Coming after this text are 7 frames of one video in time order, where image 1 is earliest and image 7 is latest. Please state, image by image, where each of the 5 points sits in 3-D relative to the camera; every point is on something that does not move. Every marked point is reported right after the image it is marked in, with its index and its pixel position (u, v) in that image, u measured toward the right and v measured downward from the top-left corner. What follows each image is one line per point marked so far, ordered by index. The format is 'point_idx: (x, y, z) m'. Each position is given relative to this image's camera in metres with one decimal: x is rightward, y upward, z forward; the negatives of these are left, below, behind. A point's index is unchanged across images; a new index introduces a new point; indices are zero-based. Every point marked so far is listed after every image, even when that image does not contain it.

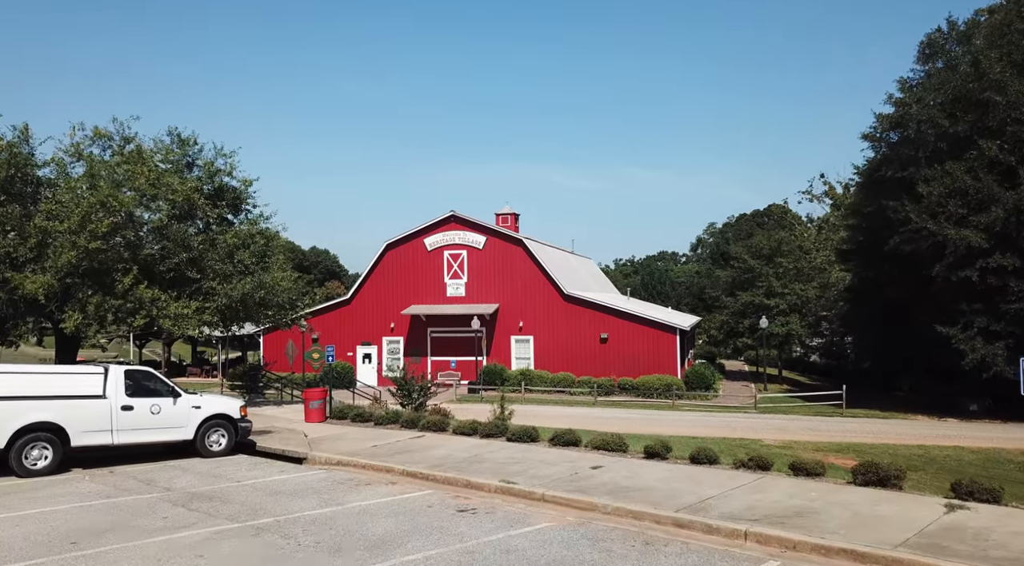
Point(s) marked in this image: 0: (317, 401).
0: (-4.1, -2.5, +16.9) m
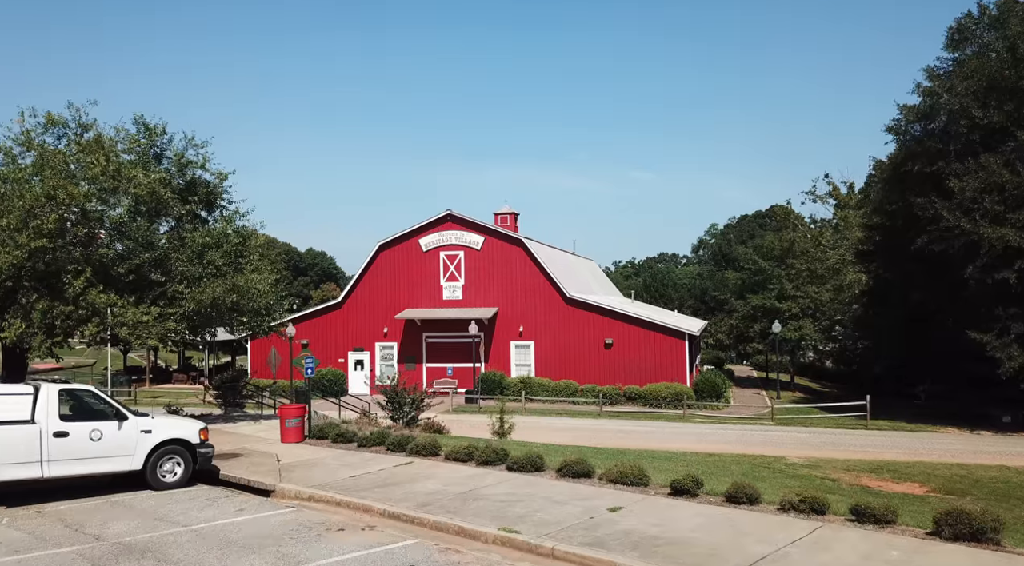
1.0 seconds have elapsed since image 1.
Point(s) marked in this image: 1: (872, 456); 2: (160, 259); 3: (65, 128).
0: (-4.1, -2.6, +15.1) m
1: (+9.0, -4.3, +19.7) m
2: (-7.1, +0.5, +16.0) m
3: (-9.1, +3.1, +16.1) m
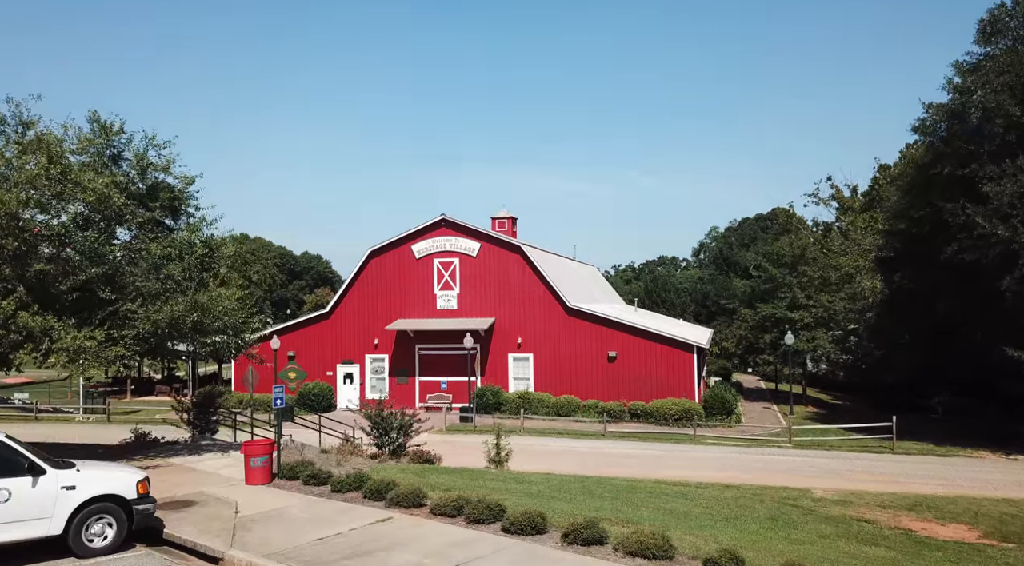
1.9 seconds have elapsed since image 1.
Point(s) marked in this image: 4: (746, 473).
0: (-4.2, -2.9, +13.2) m
1: (+8.9, -4.6, +17.9) m
2: (-7.2, +0.2, +14.2) m
3: (-9.1, +2.8, +14.3) m
4: (+5.8, -4.7, +19.8) m
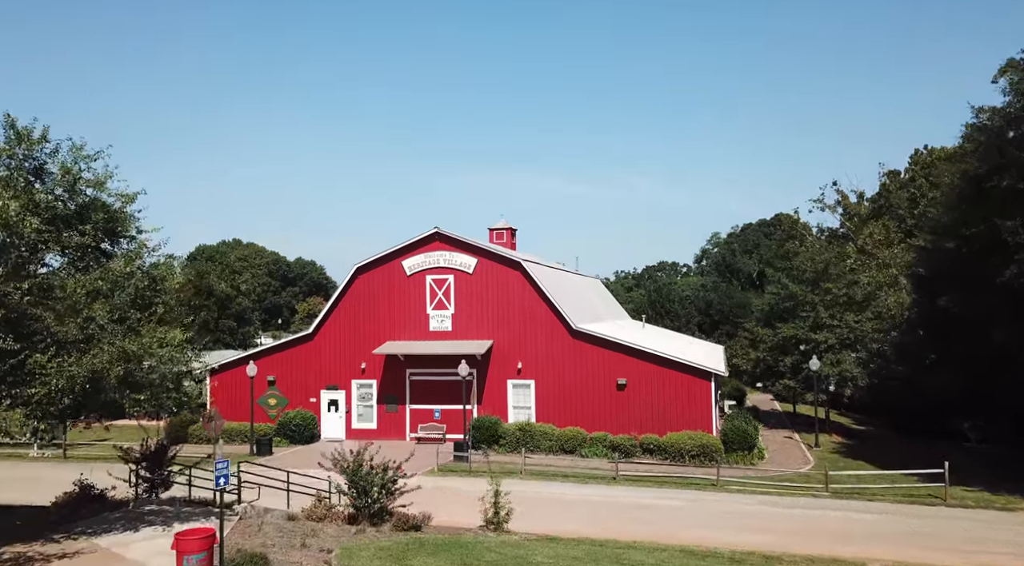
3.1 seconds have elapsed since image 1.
0: (-4.2, -3.6, +10.5) m
1: (+8.9, -5.3, +15.2) m
2: (-7.1, -0.5, +11.4) m
3: (-9.1, +2.2, +11.5) m
4: (+5.8, -5.4, +17.0) m
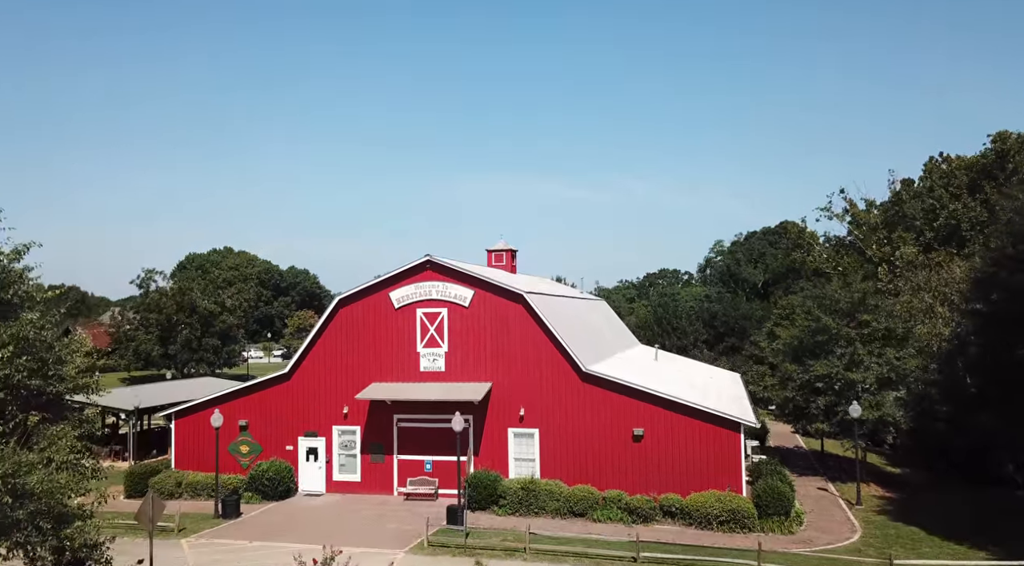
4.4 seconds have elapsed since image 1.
0: (-4.1, -4.7, +7.0) m
1: (+9.0, -6.4, +11.8) m
2: (-7.0, -1.6, +8.0) m
3: (-9.0, +1.1, +8.1) m
4: (+5.9, -6.5, +13.6) m
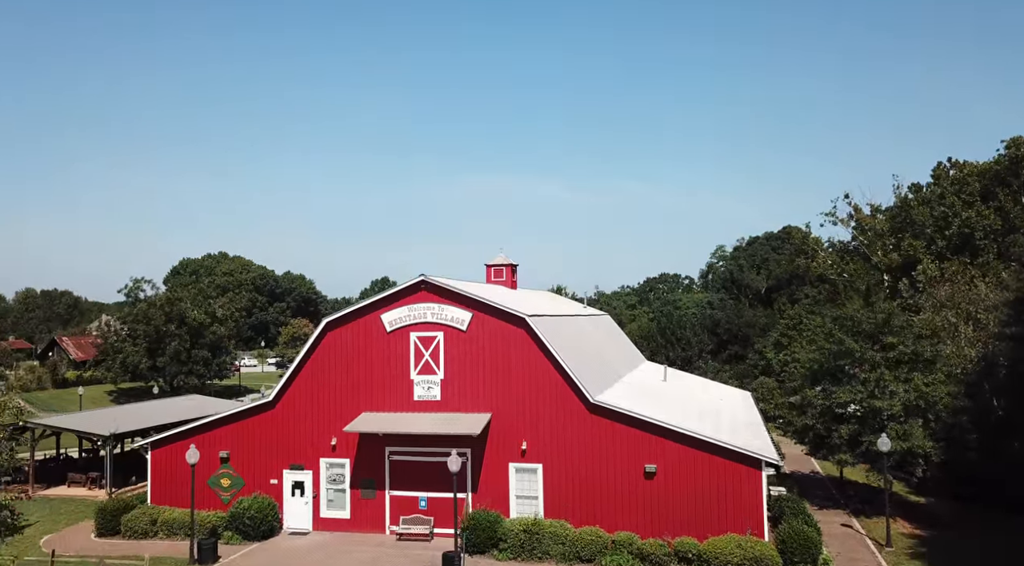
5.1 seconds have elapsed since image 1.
0: (-4.0, -5.3, +5.1) m
1: (+9.1, -7.1, +9.8) m
2: (-7.0, -2.3, +6.0) m
3: (-8.9, +0.4, +6.2) m
4: (+6.0, -7.2, +11.7) m
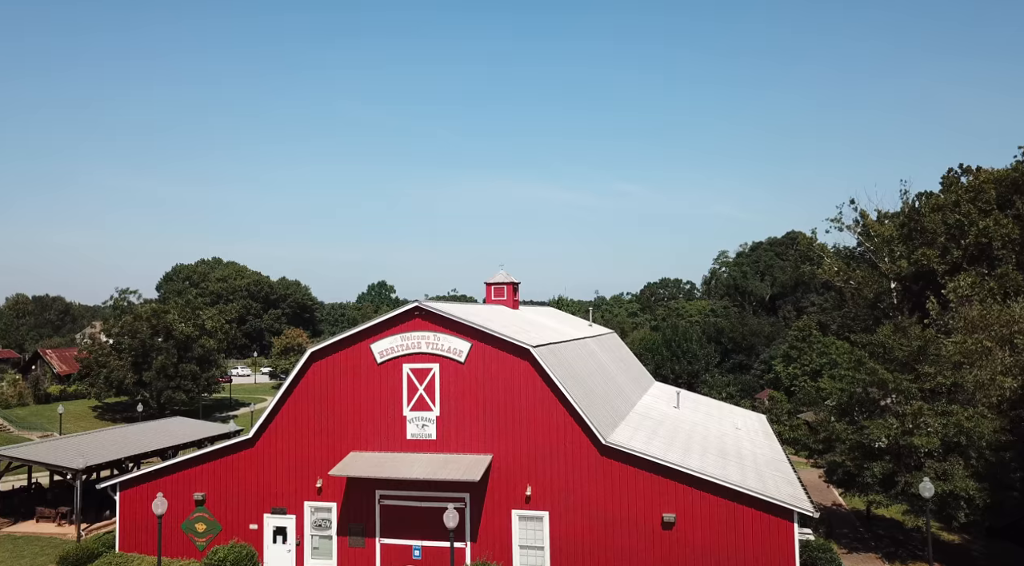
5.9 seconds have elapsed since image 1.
0: (-3.8, -6.0, +2.8) m
1: (+9.2, -7.8, +7.6) m
2: (-6.8, -3.0, +3.8) m
3: (-8.8, -0.3, +3.9) m
4: (+6.1, -7.9, +9.4) m
